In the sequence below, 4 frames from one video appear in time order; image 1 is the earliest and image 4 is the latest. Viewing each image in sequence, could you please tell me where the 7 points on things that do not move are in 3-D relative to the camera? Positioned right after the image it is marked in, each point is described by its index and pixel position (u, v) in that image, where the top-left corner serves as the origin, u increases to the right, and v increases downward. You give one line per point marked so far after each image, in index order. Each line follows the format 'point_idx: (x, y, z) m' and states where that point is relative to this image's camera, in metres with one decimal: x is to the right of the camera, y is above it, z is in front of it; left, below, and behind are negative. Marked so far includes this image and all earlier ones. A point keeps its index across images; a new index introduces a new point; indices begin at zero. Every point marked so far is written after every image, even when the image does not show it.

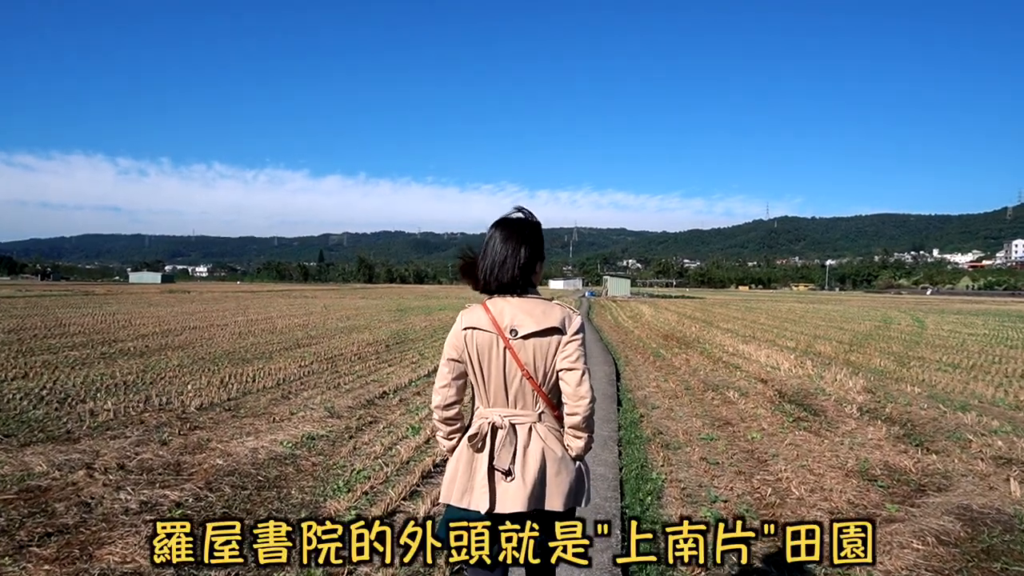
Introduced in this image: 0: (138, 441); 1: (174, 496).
0: (-4.1, -1.7, +7.7) m
1: (-2.9, -1.8, +5.9) m
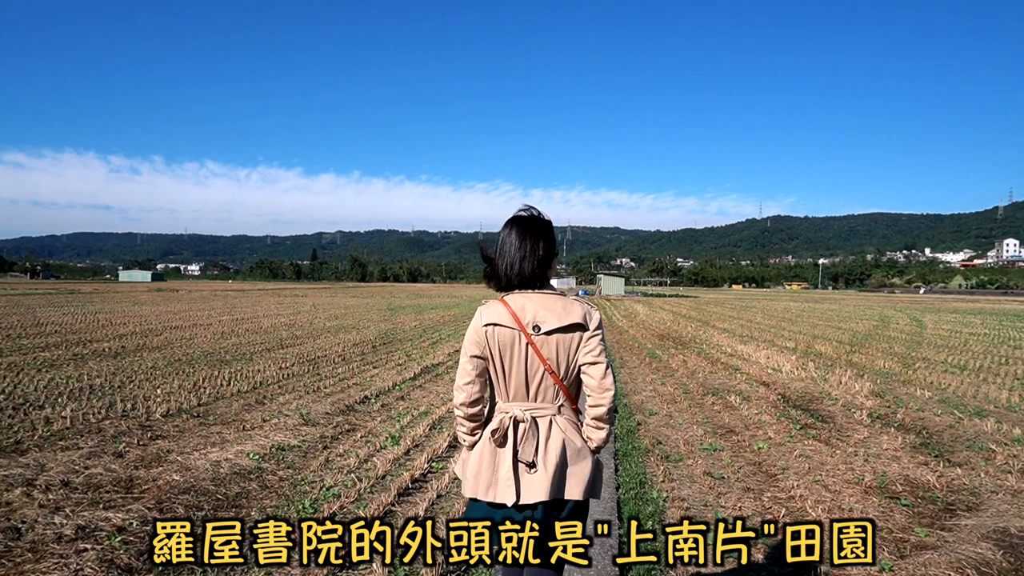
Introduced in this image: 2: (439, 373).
0: (-4.3, -1.7, +7.0) m
1: (-3.0, -1.7, +5.2) m
2: (-1.4, -1.6, +13.4) m
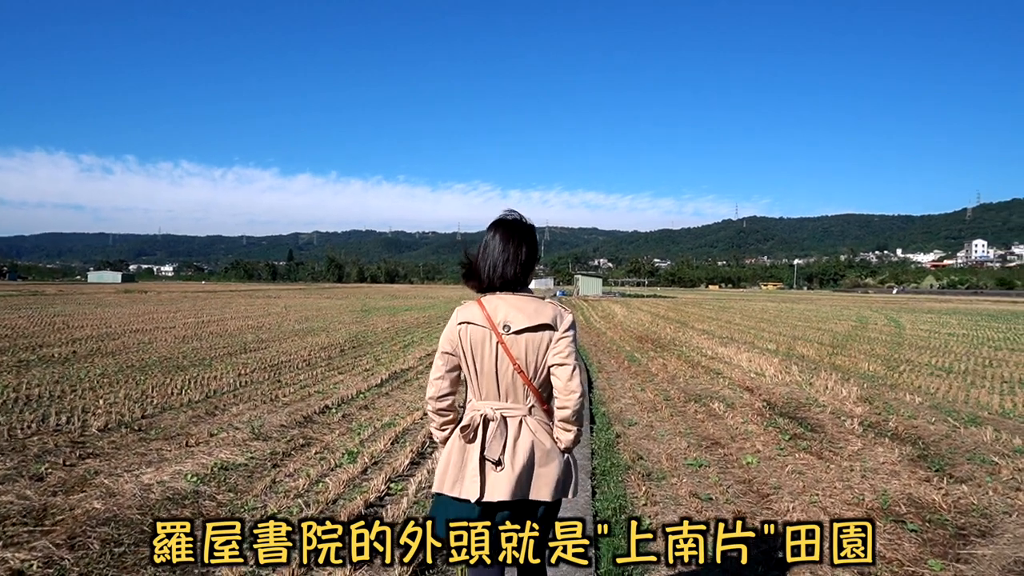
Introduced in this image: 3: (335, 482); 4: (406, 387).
0: (-4.6, -1.7, +6.3) m
1: (-3.2, -1.8, +4.5) m
2: (-1.9, -1.7, +12.8) m
3: (-1.6, -1.7, +6.3) m
4: (-1.8, -1.7, +11.9) m
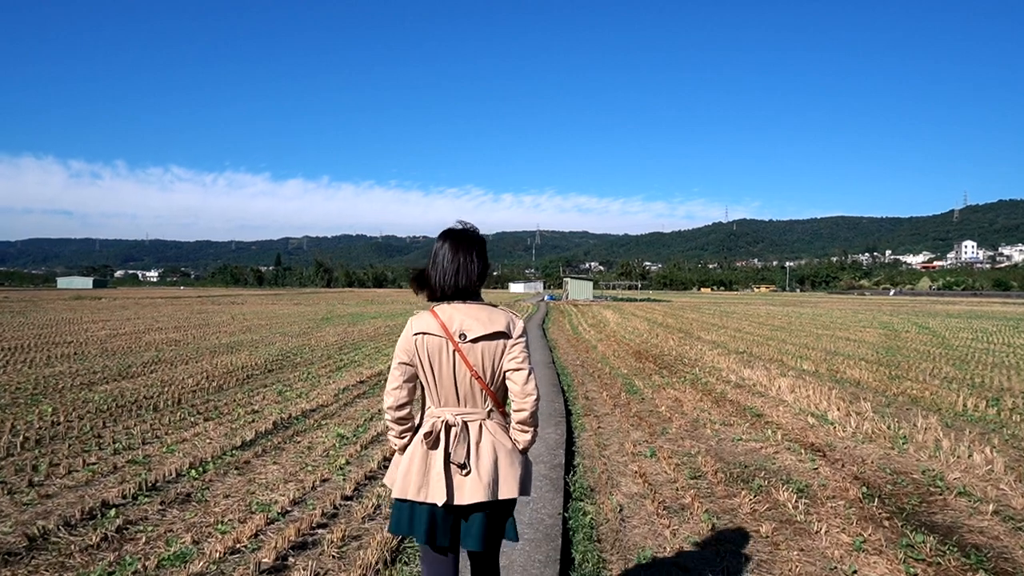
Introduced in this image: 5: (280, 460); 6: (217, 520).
0: (-5.2, -1.7, +2.1) m
1: (-3.8, -1.8, +0.3) m
2: (-2.6, -1.7, +8.6) m
3: (-2.2, -1.8, +2.1) m
4: (-2.5, -1.7, +7.7) m
5: (-2.4, -1.8, +7.2) m
6: (-2.3, -1.8, +5.3) m
